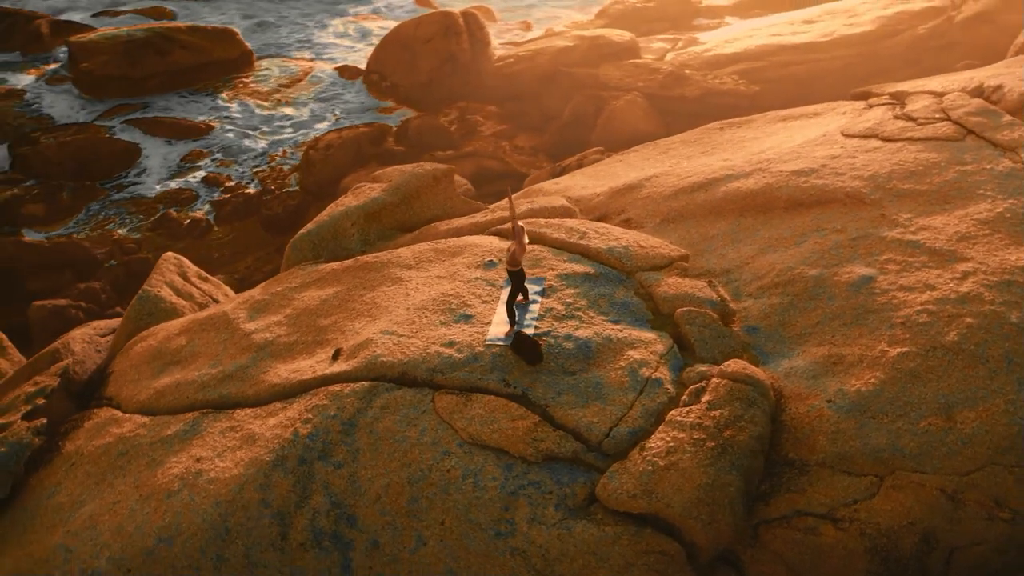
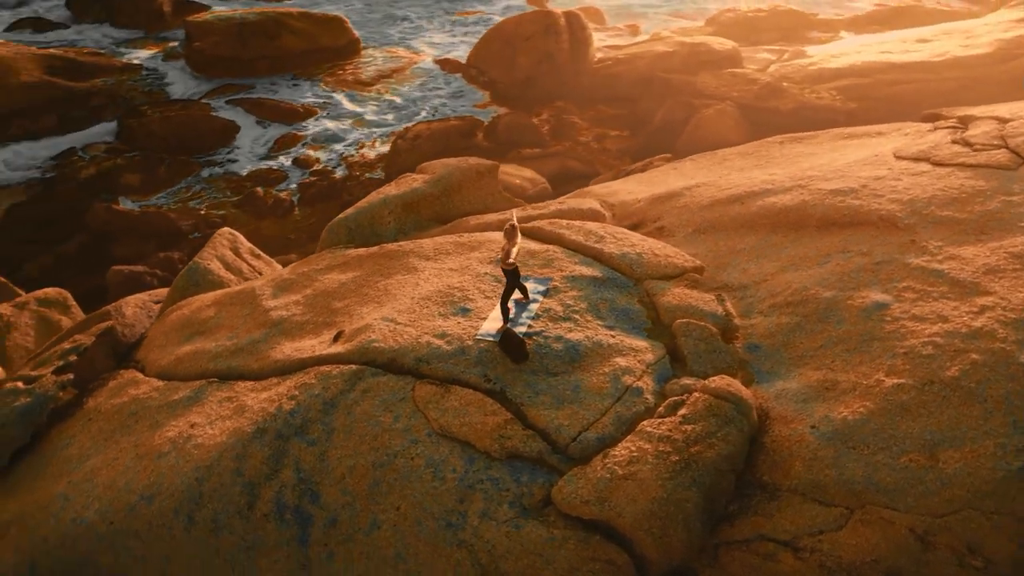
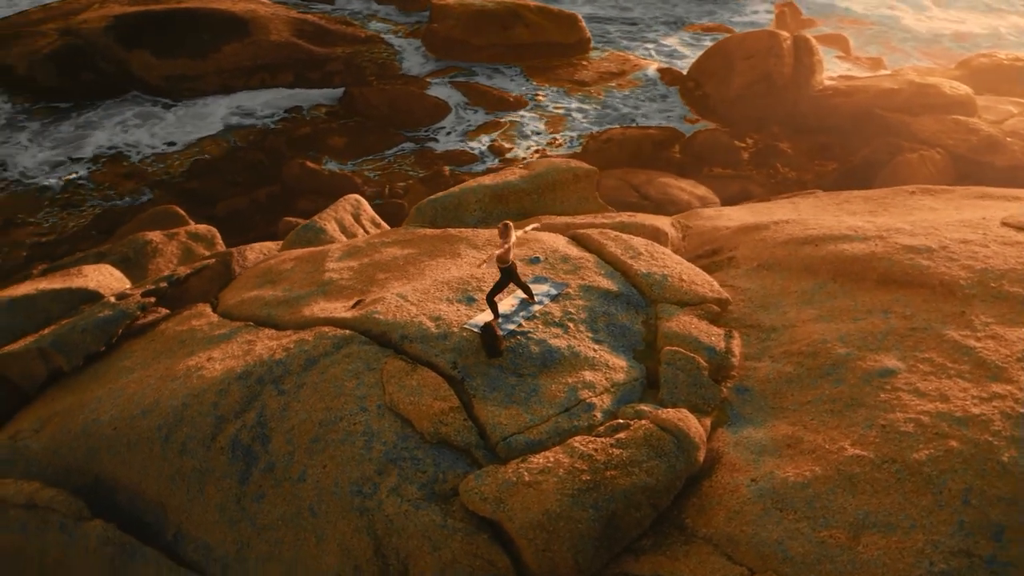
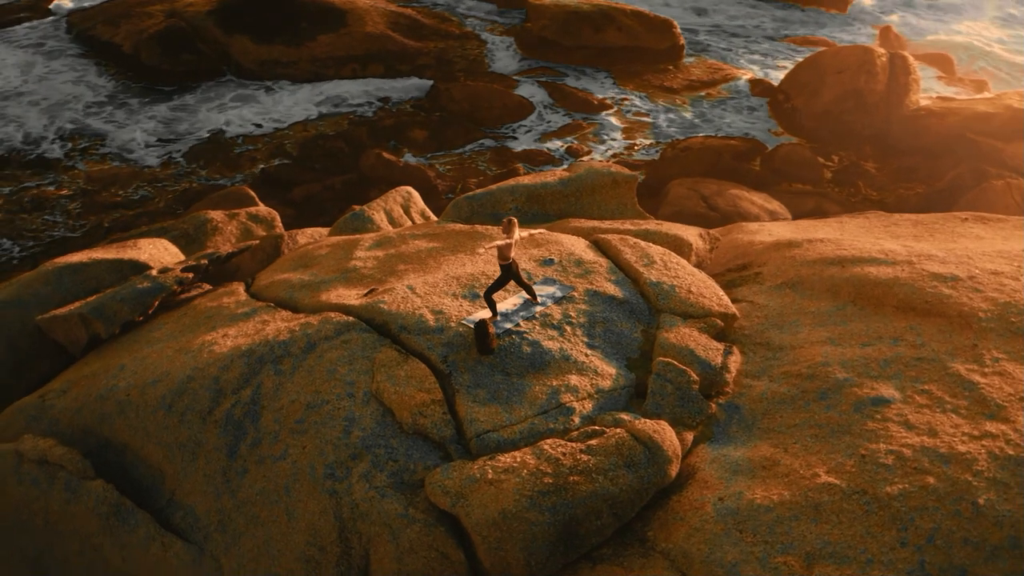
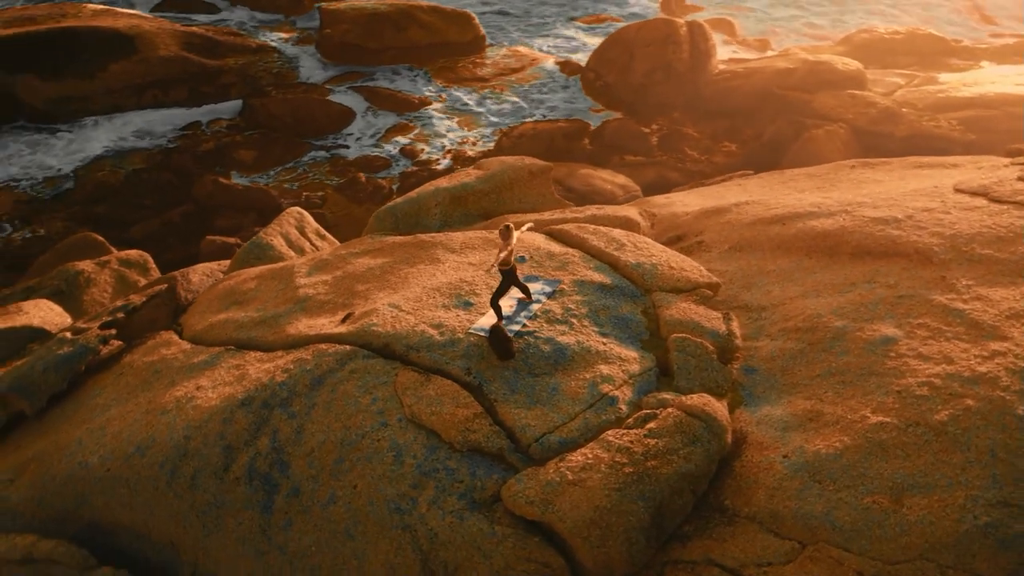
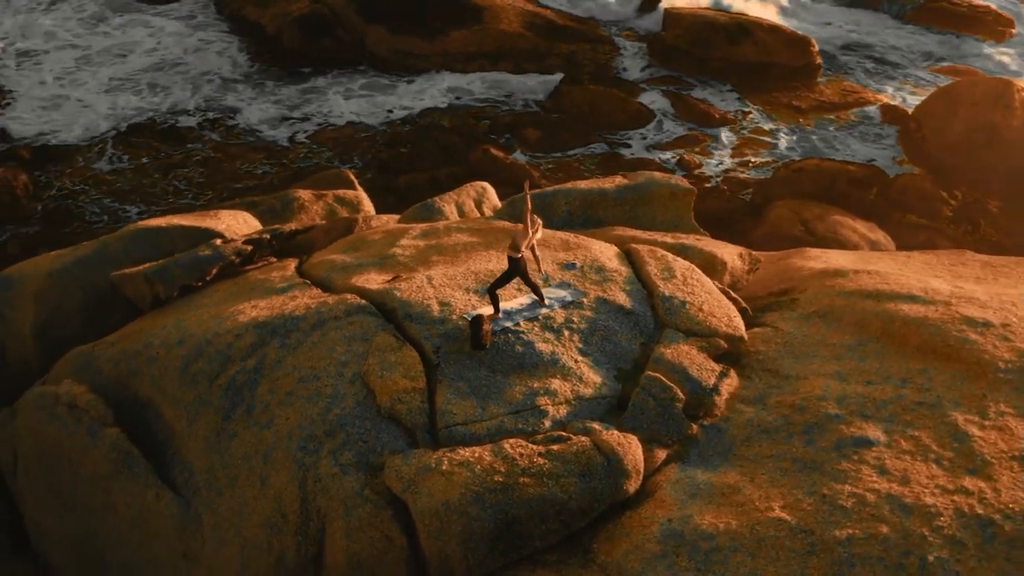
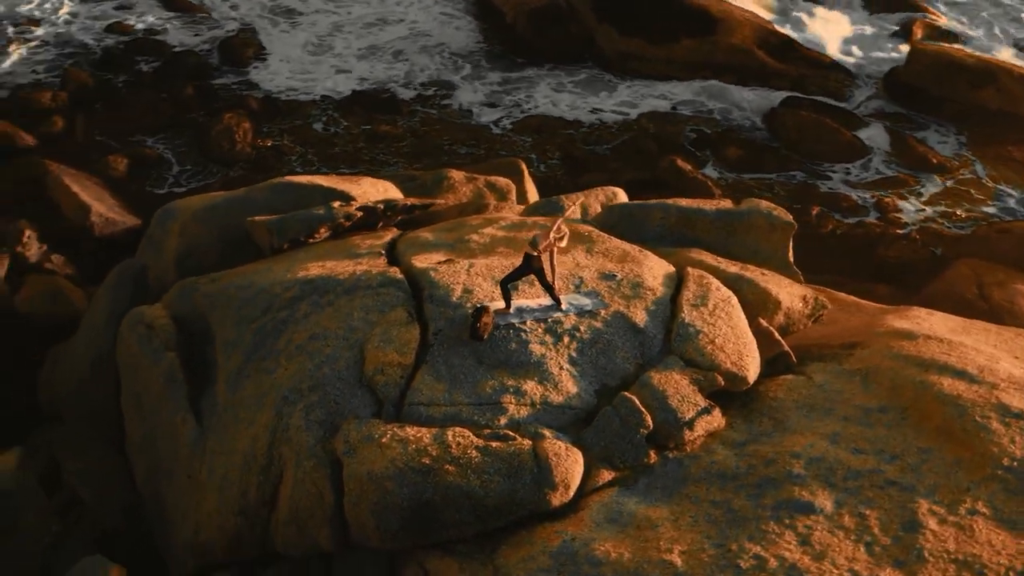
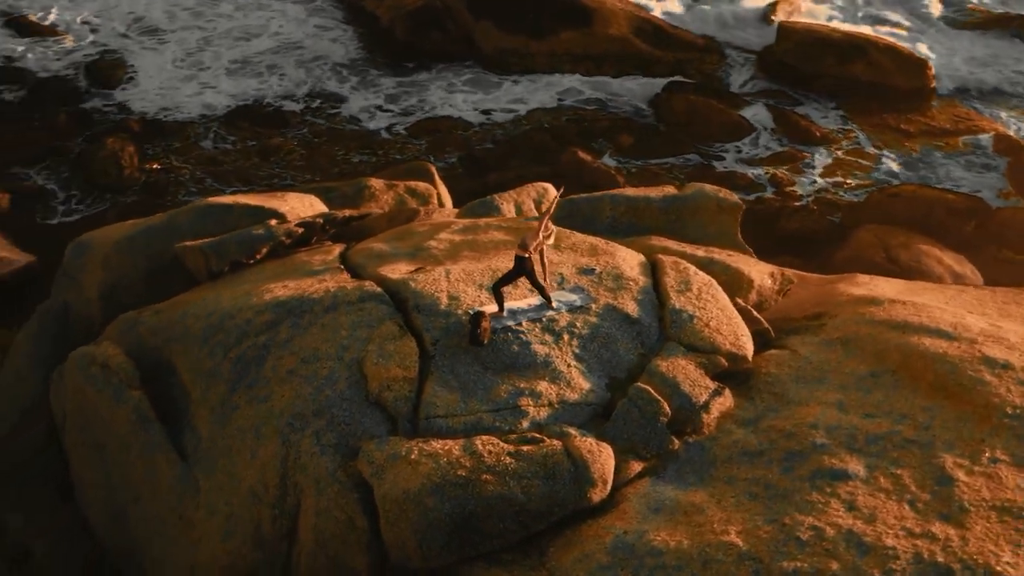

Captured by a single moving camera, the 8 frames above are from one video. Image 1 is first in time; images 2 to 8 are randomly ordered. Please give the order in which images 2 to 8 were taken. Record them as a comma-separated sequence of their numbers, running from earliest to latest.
2, 5, 3, 4, 6, 8, 7
